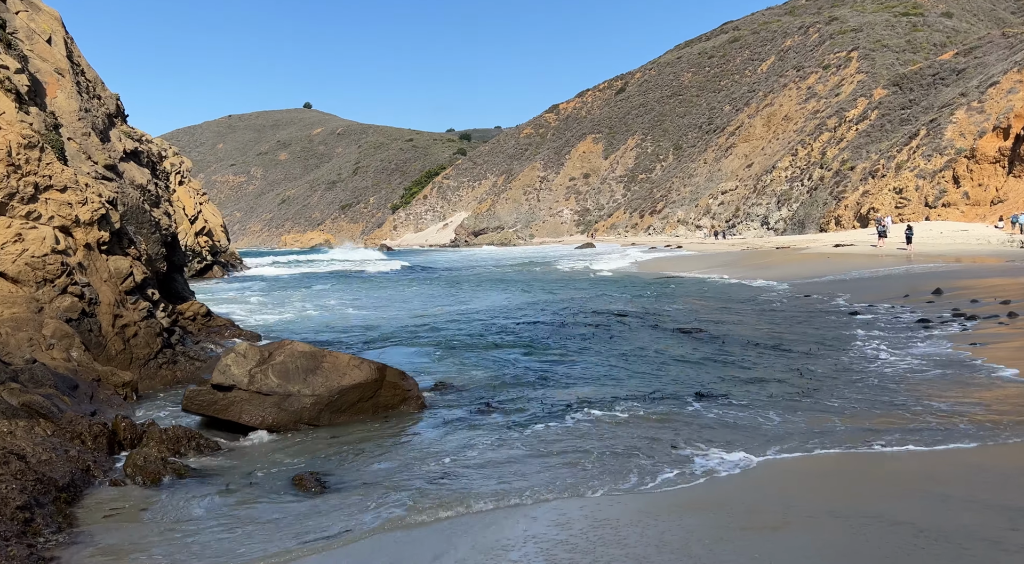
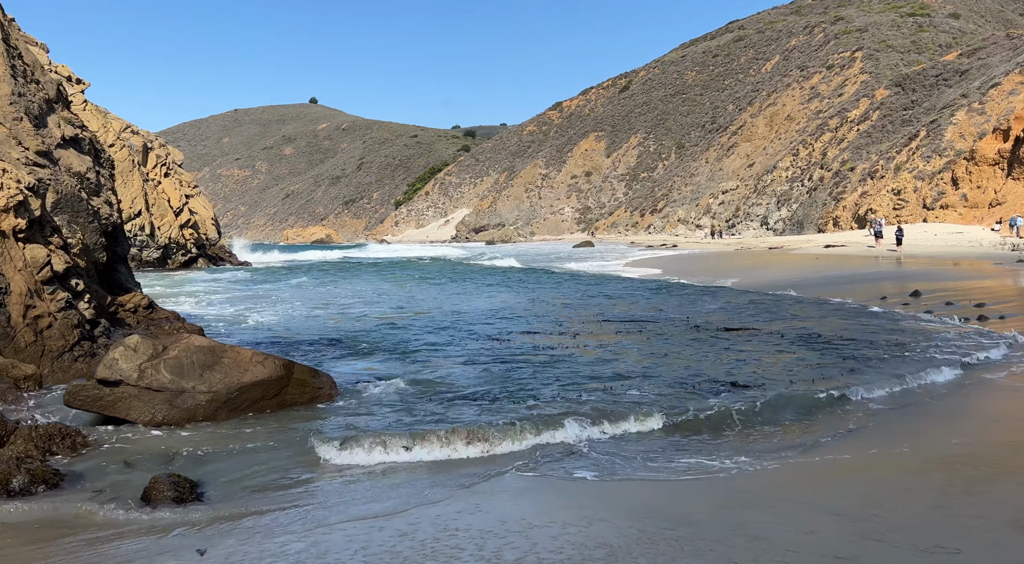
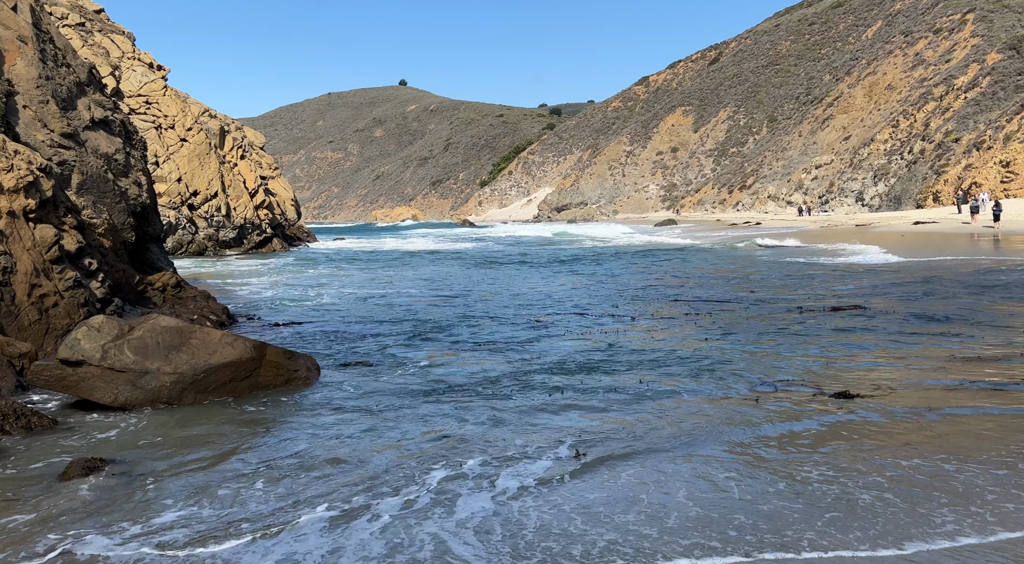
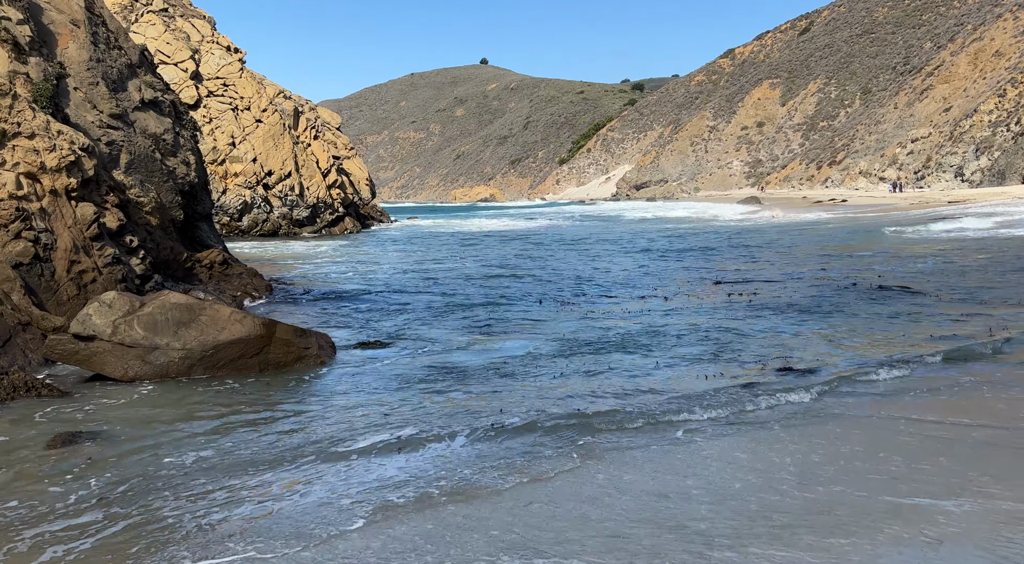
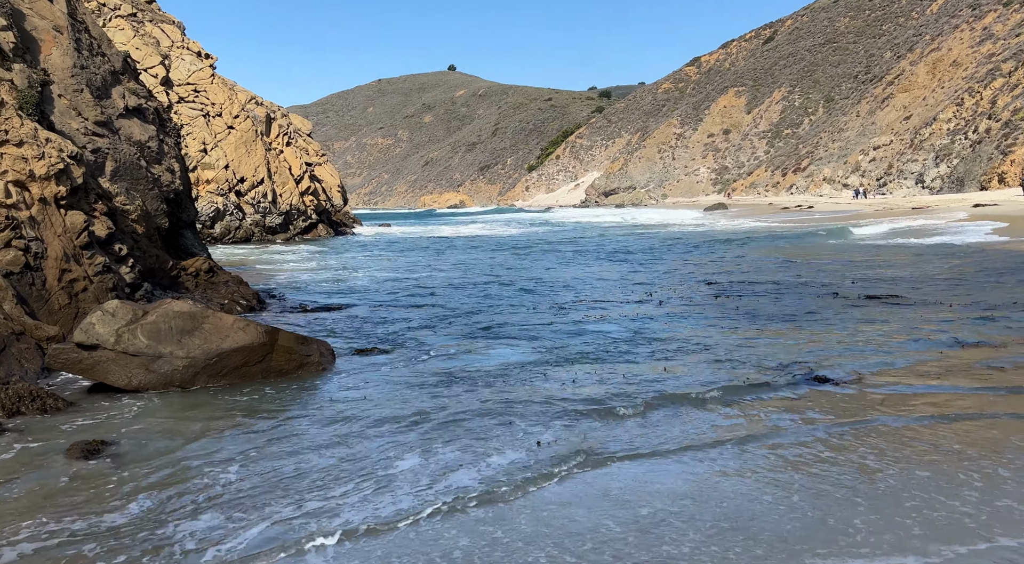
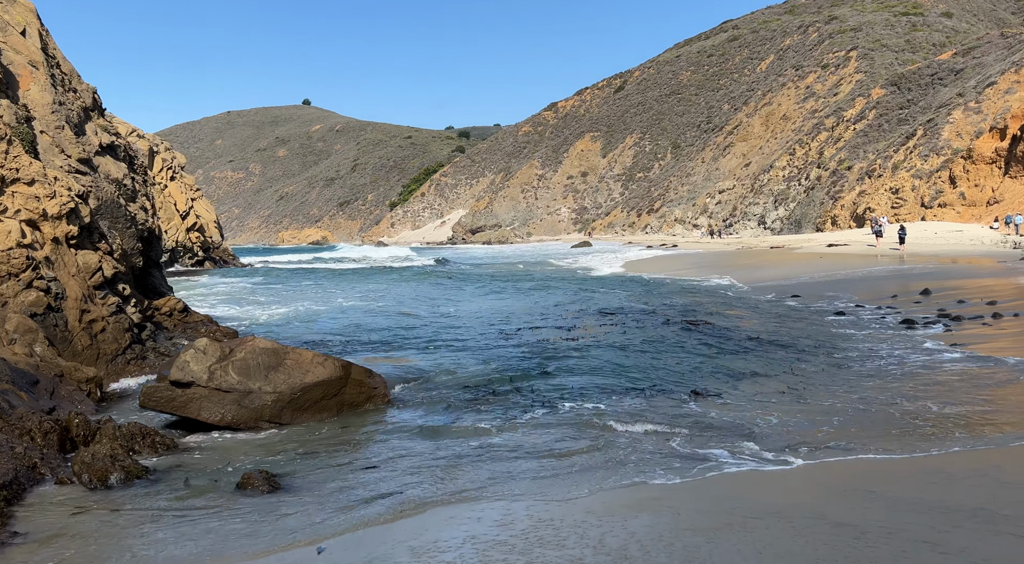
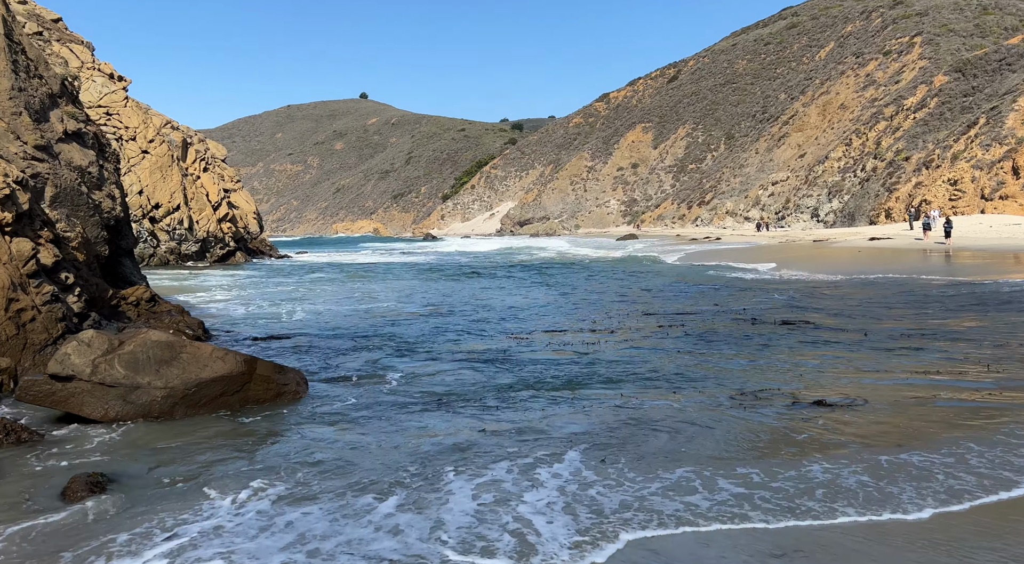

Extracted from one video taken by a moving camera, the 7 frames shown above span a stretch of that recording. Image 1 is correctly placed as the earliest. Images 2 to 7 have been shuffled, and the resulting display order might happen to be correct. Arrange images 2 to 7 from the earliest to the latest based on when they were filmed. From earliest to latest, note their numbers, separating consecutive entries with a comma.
6, 2, 7, 3, 5, 4
